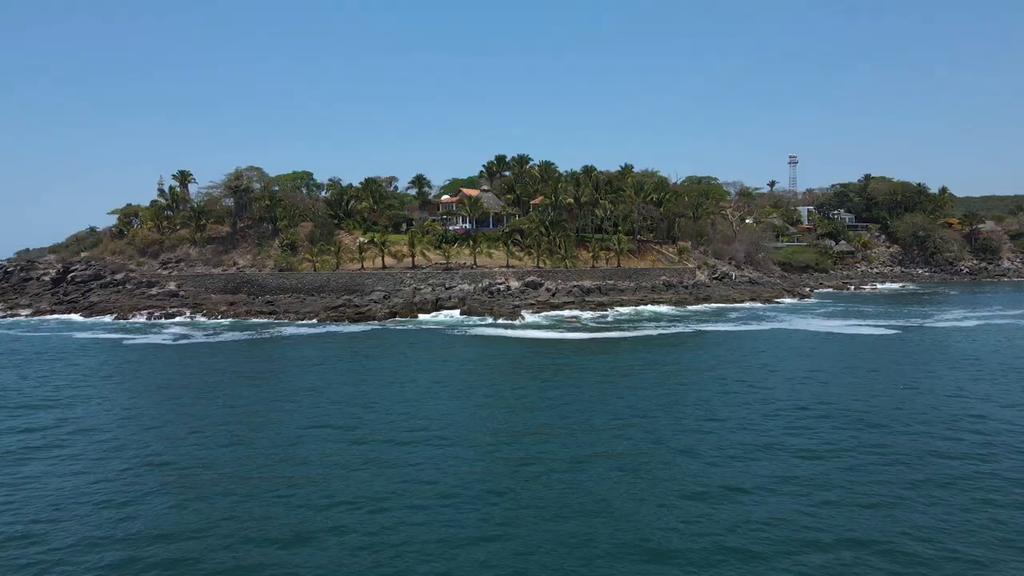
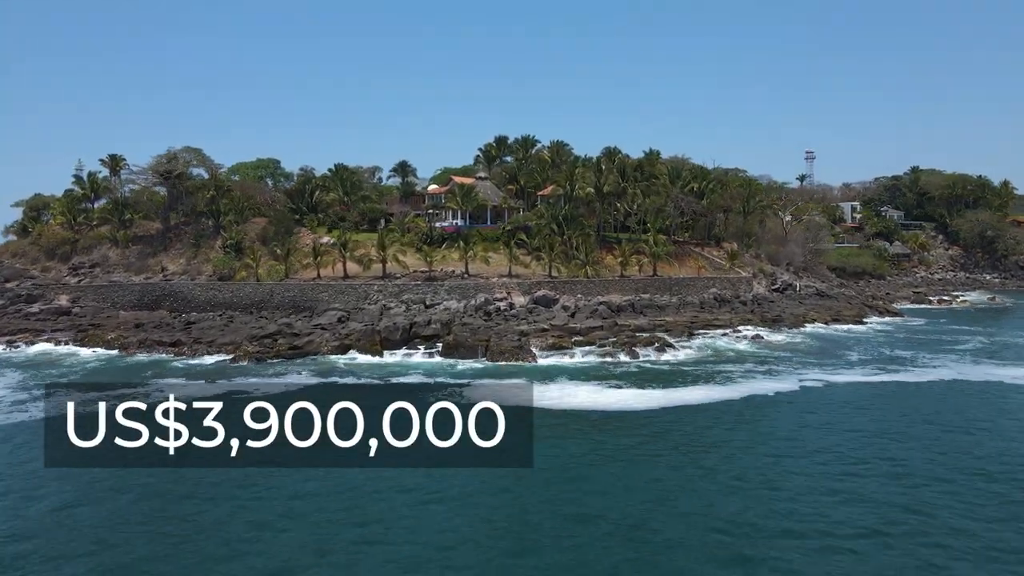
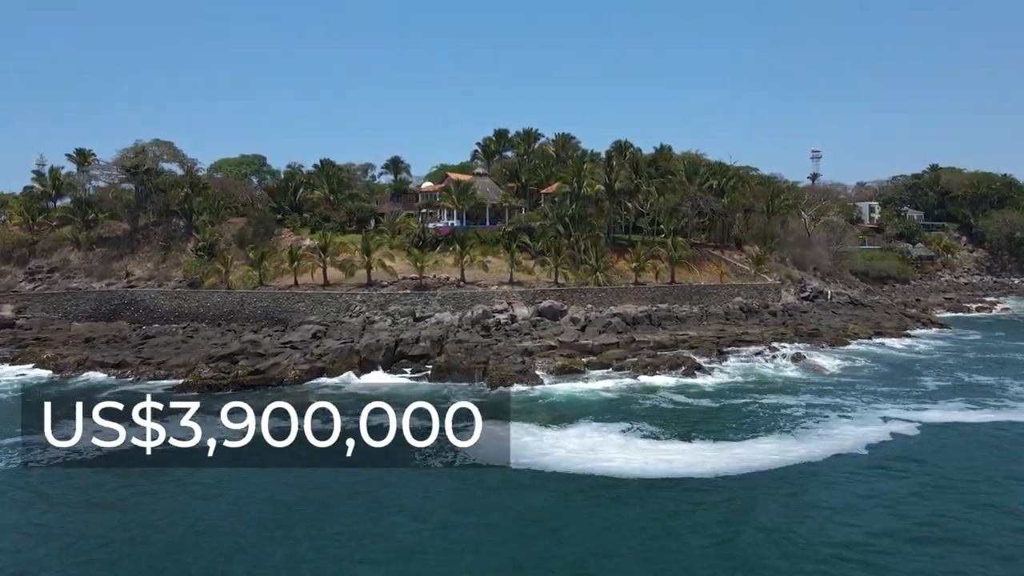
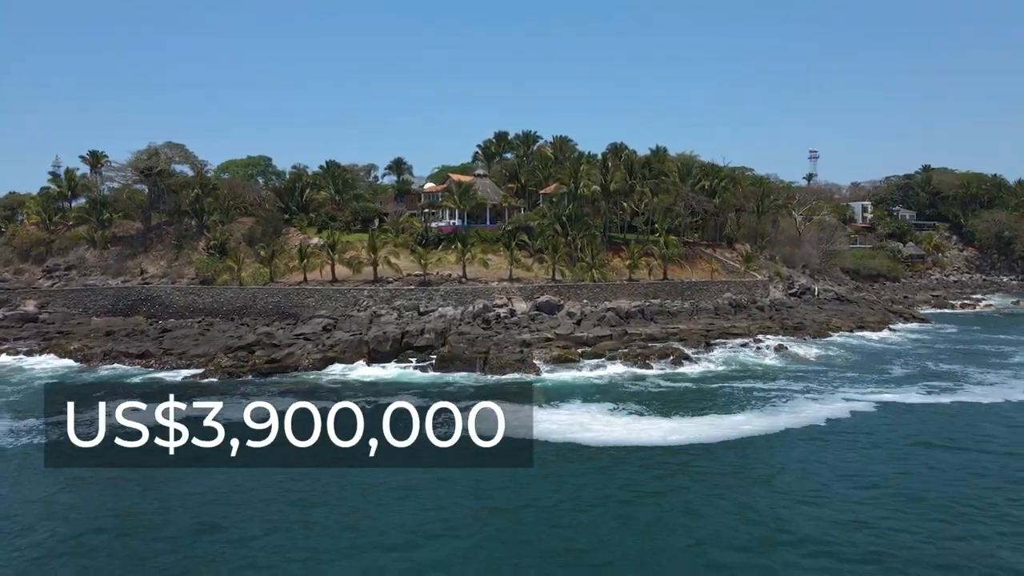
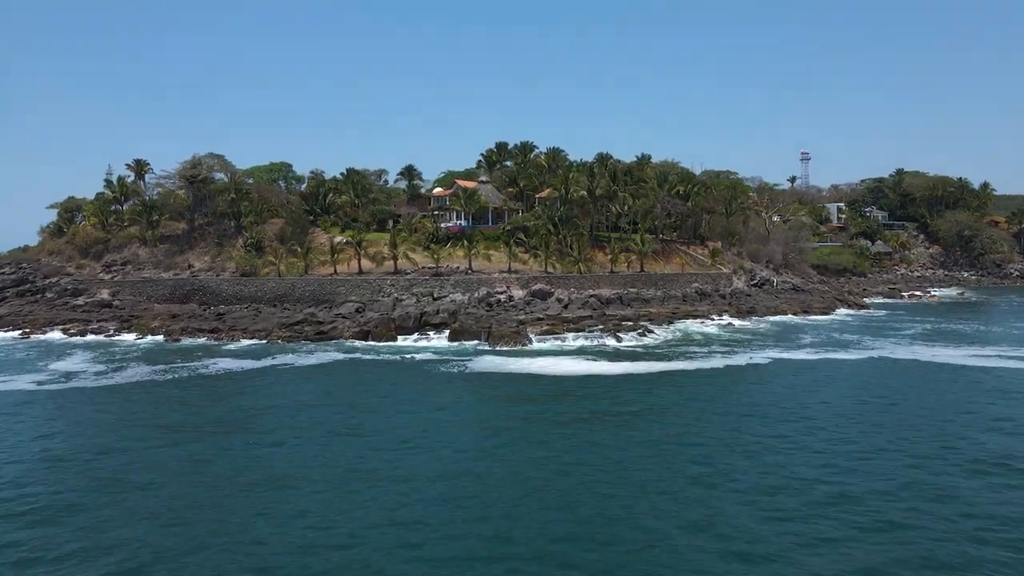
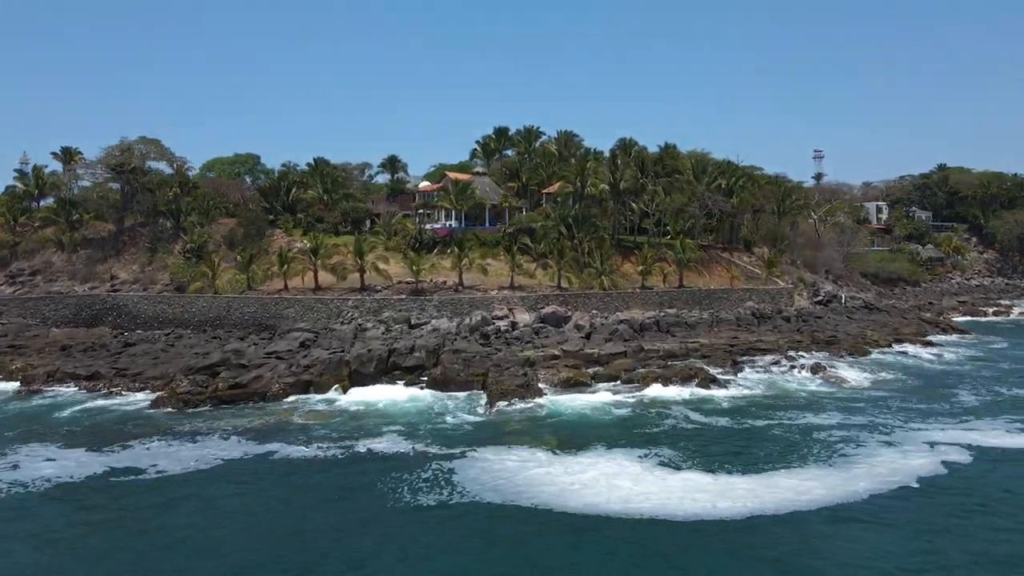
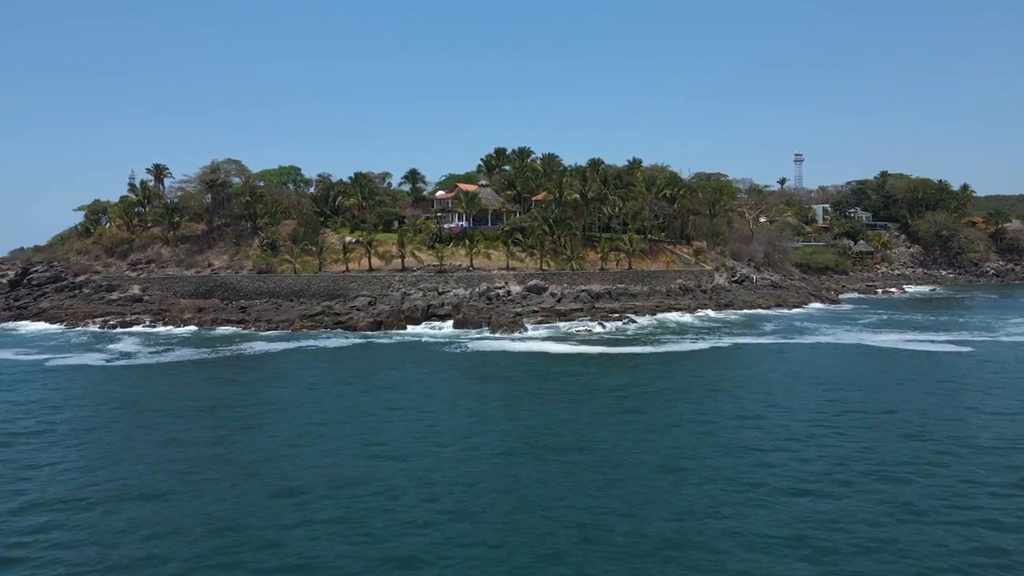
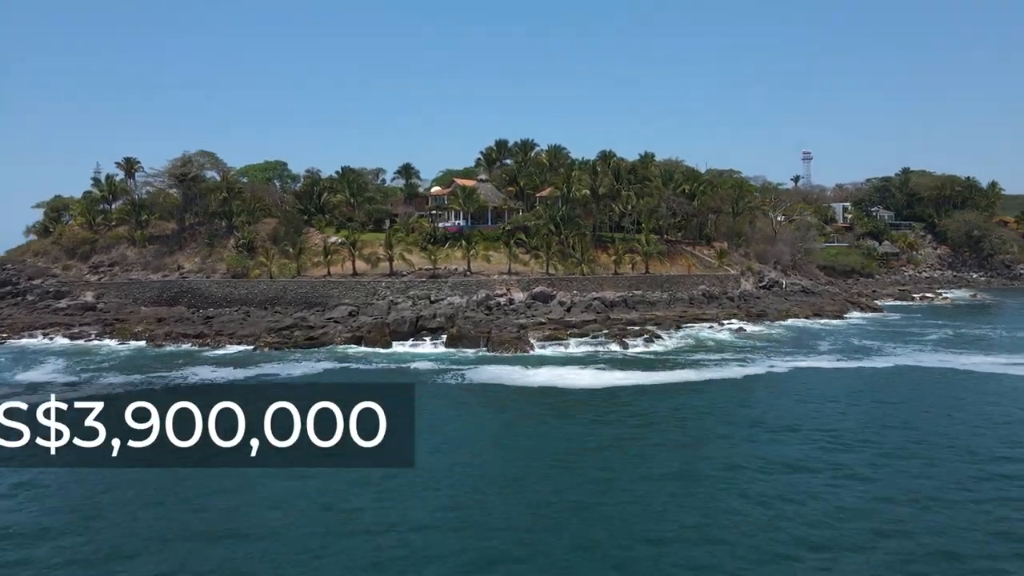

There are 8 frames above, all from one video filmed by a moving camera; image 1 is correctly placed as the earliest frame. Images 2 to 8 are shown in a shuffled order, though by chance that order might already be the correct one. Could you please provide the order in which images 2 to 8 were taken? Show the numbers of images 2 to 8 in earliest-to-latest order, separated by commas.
7, 5, 8, 2, 4, 3, 6
